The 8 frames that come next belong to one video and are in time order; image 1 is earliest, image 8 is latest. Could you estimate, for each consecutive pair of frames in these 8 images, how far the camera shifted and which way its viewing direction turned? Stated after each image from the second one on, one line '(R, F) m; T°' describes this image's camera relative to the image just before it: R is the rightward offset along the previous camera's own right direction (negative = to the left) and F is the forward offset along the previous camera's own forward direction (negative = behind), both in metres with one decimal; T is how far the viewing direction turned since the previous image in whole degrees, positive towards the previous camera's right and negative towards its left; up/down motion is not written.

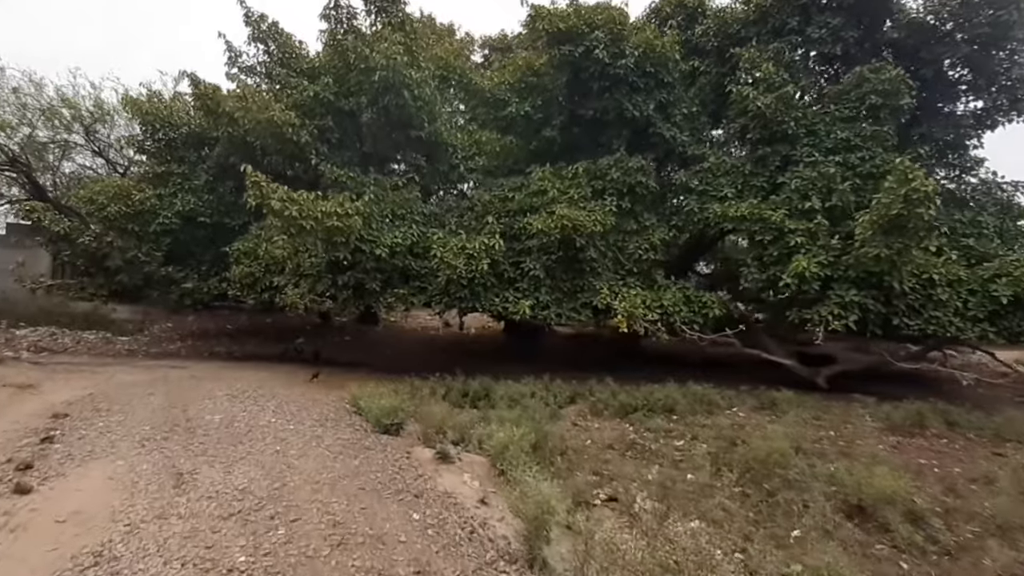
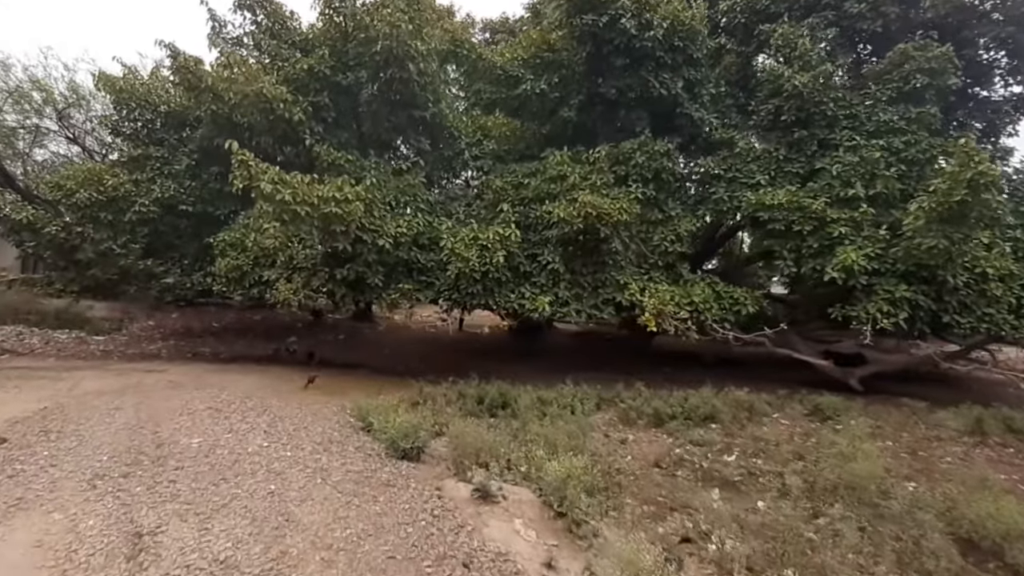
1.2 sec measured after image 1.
(-0.4, +0.8) m; +1°
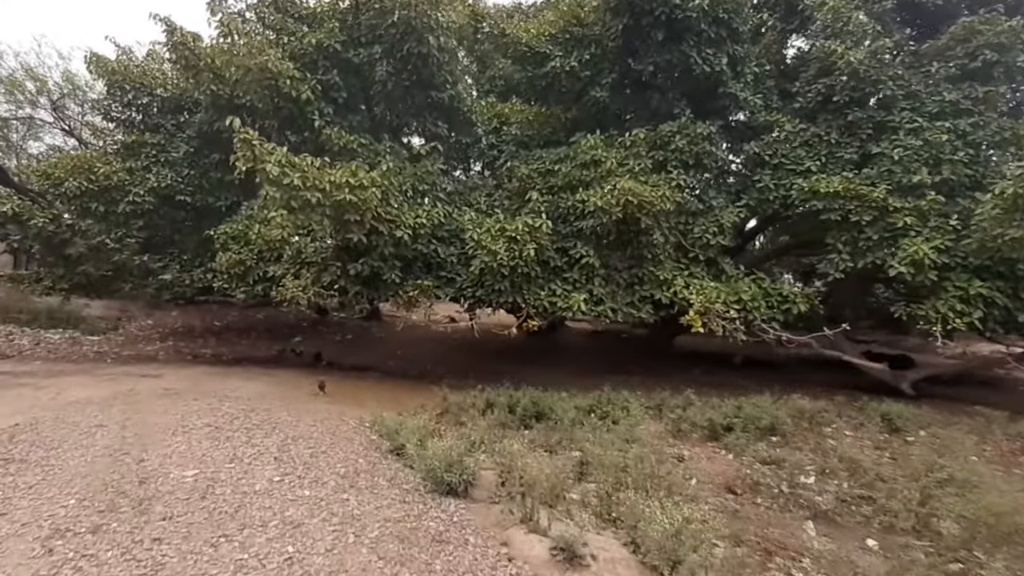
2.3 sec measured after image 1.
(-0.4, +0.7) m; 0°
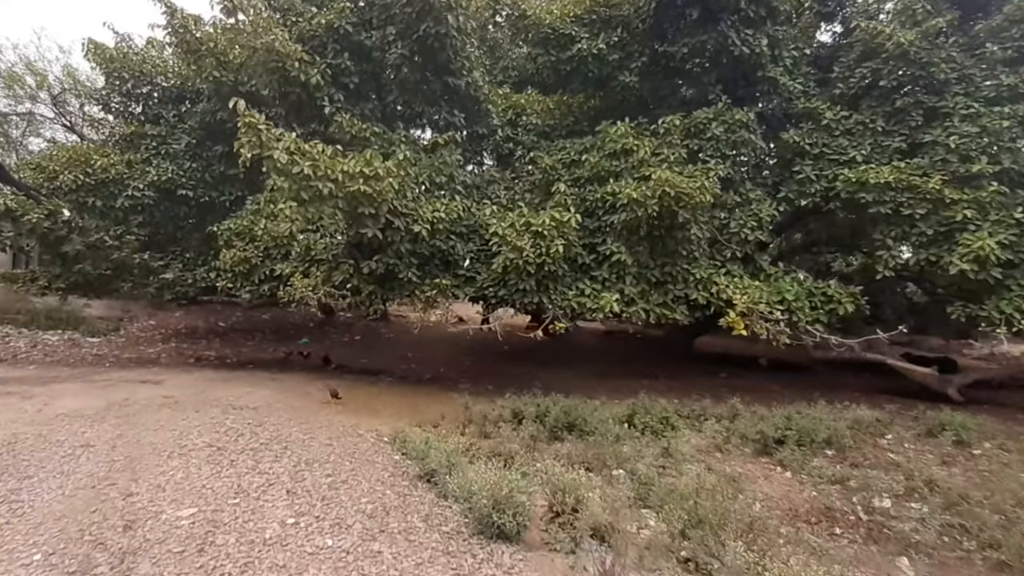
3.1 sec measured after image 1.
(-0.3, +0.5) m; 0°
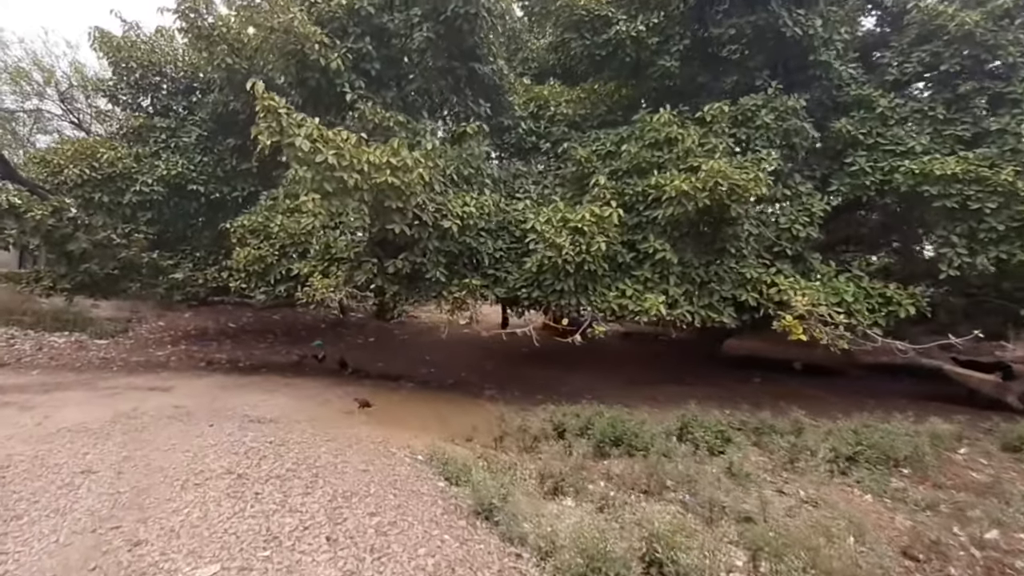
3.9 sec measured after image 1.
(-0.4, +0.5) m; -1°
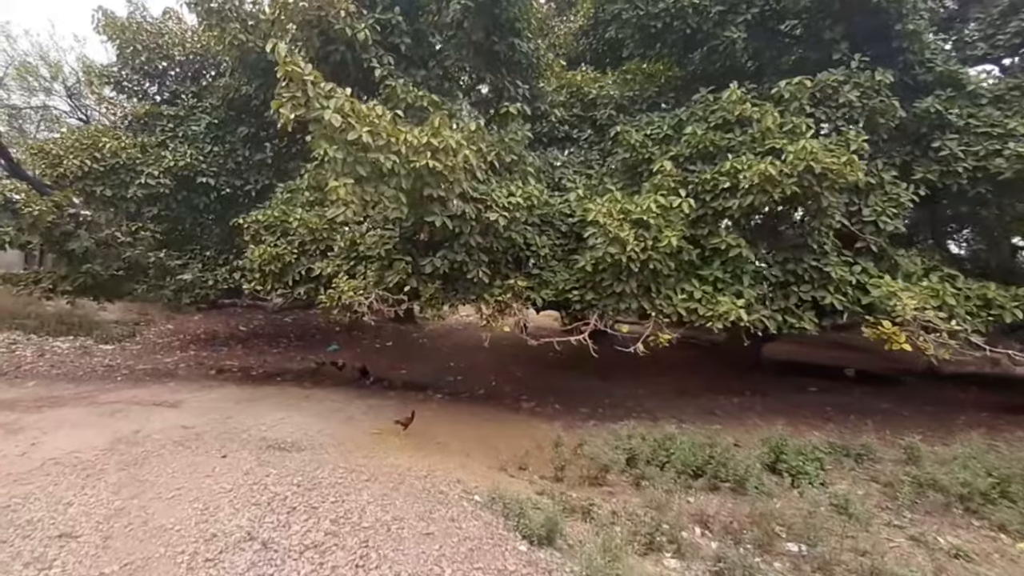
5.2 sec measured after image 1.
(-0.5, +0.7) m; -1°
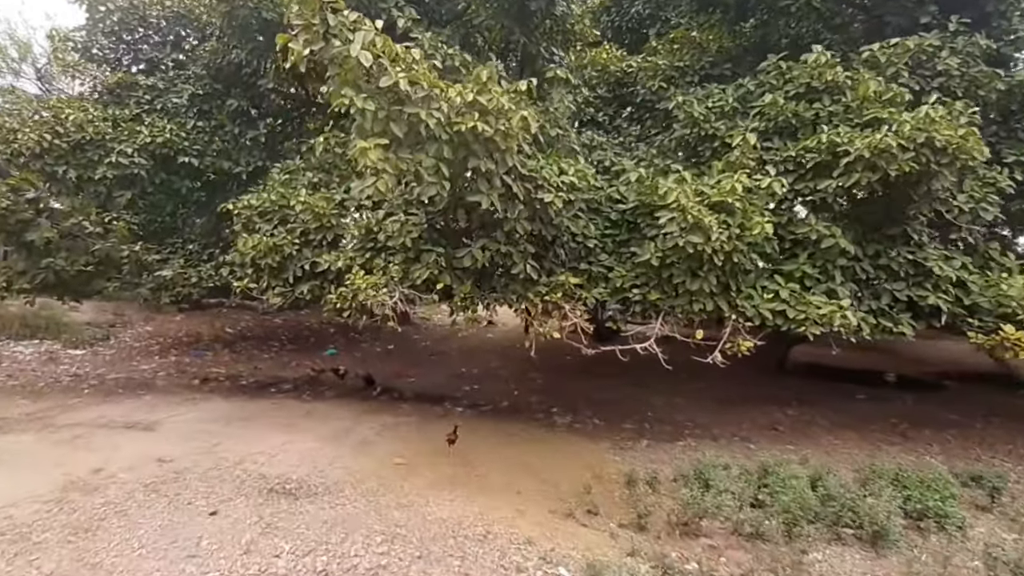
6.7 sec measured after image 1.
(-0.6, +0.9) m; +1°
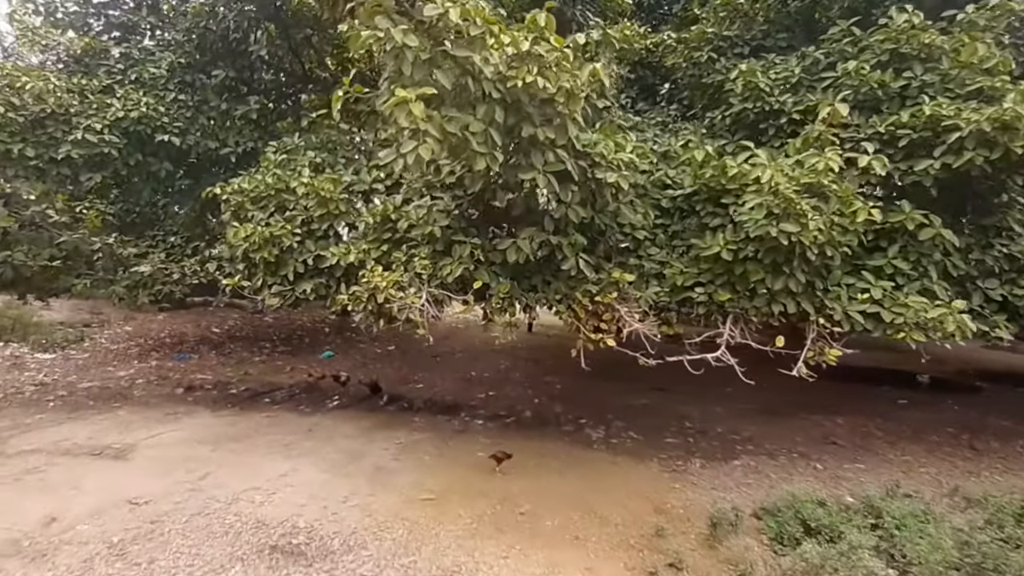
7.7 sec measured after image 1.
(-0.4, +0.7) m; +1°
